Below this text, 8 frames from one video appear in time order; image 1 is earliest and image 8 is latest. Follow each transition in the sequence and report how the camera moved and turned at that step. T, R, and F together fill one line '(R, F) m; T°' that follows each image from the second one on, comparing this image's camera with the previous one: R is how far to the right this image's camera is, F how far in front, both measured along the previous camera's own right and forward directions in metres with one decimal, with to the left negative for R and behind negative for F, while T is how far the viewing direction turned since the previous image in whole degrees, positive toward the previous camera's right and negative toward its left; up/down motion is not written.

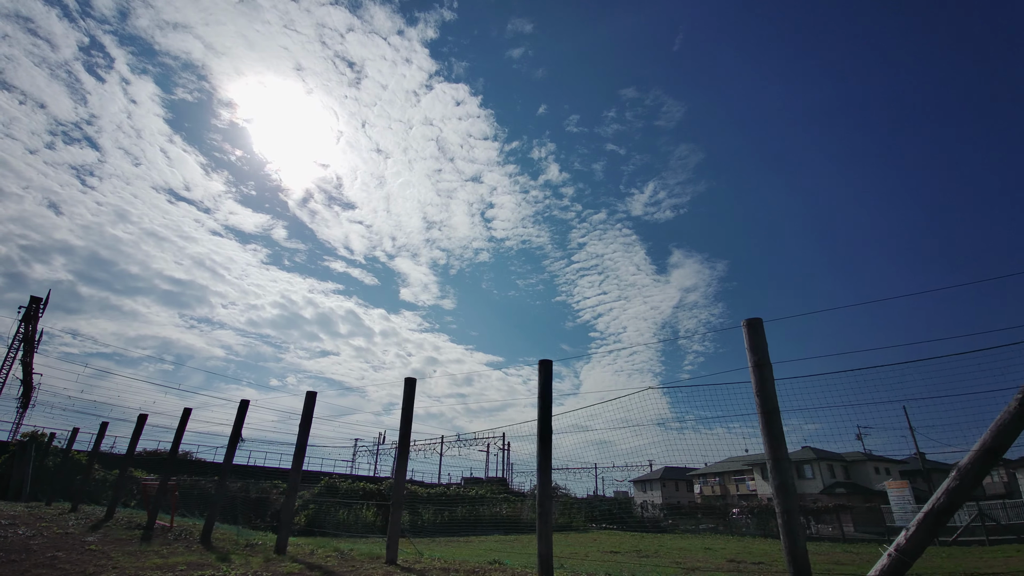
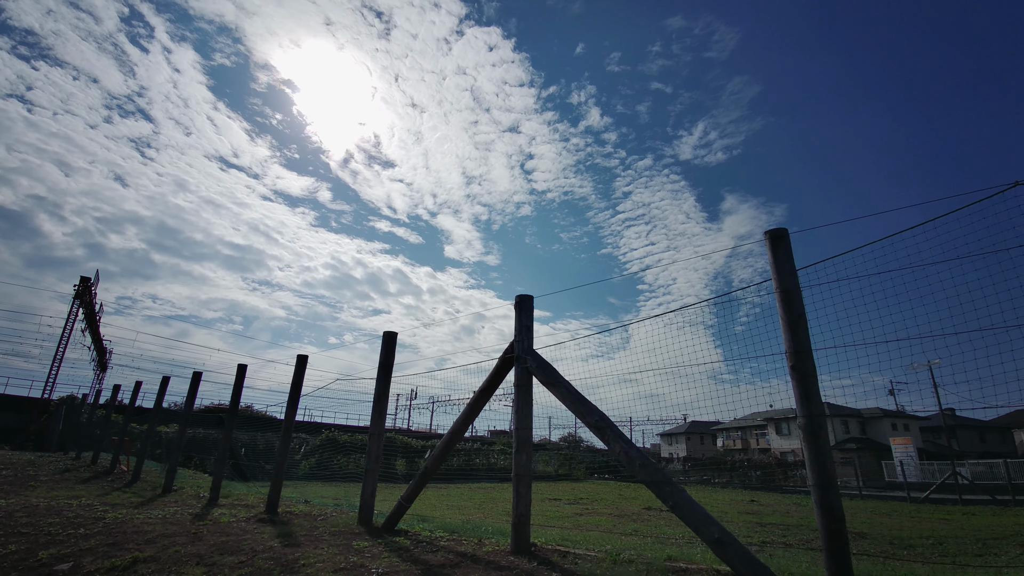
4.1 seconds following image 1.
(+2.9, +2.5) m; -6°
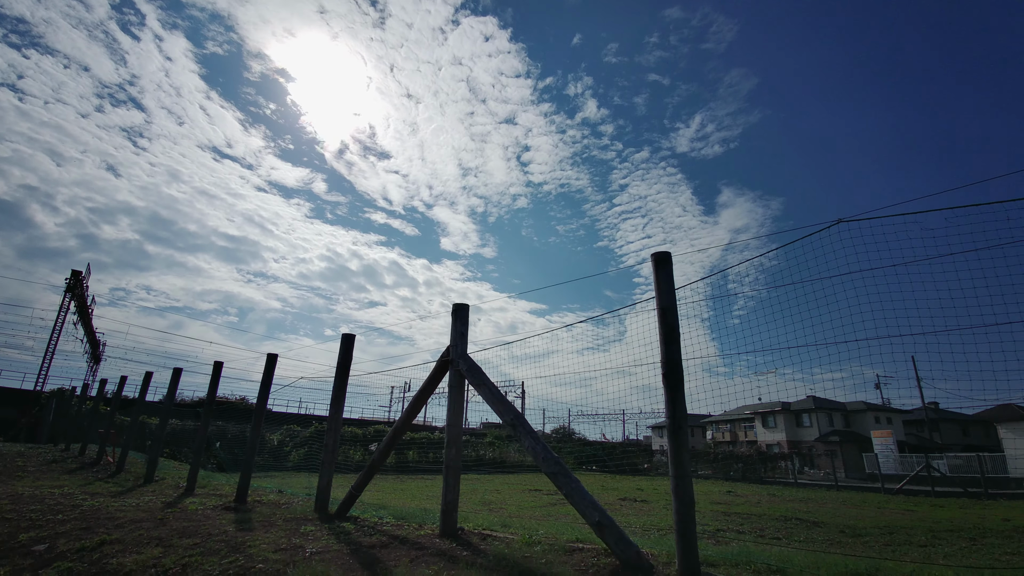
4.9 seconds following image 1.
(+0.4, +0.3) m; 0°
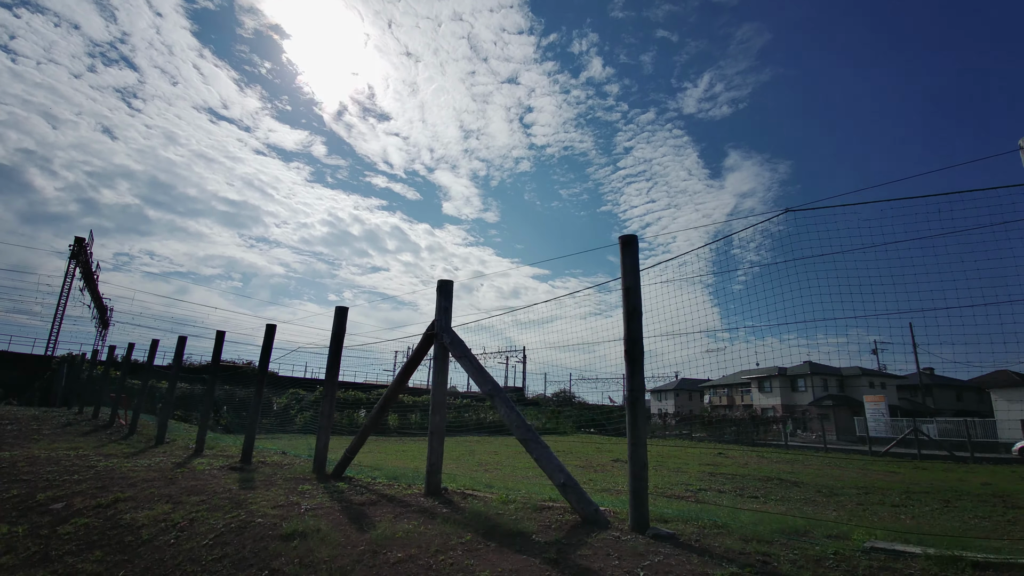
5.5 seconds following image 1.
(+0.3, +0.5) m; 0°
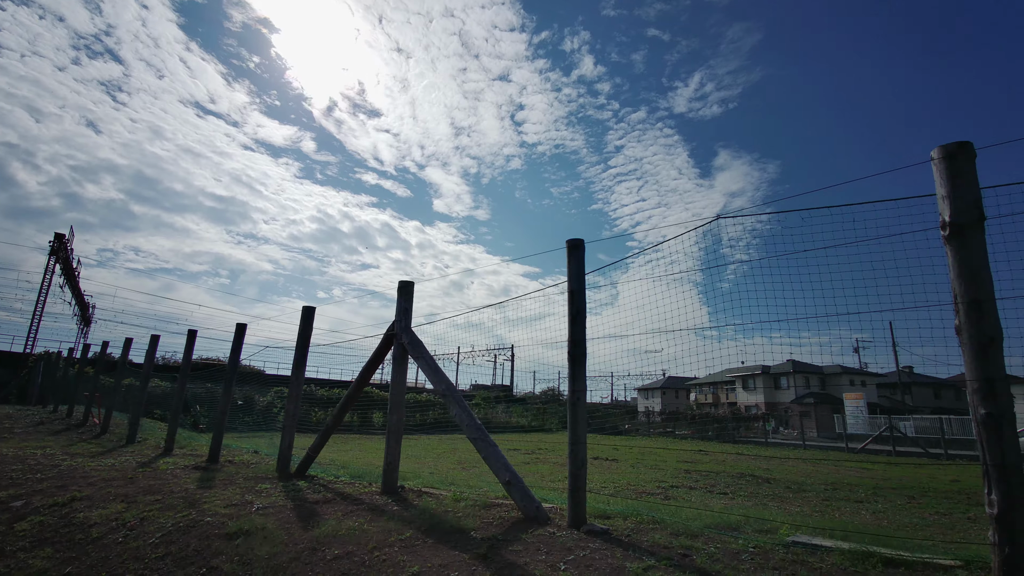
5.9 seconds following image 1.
(+0.2, +0.1) m; +1°
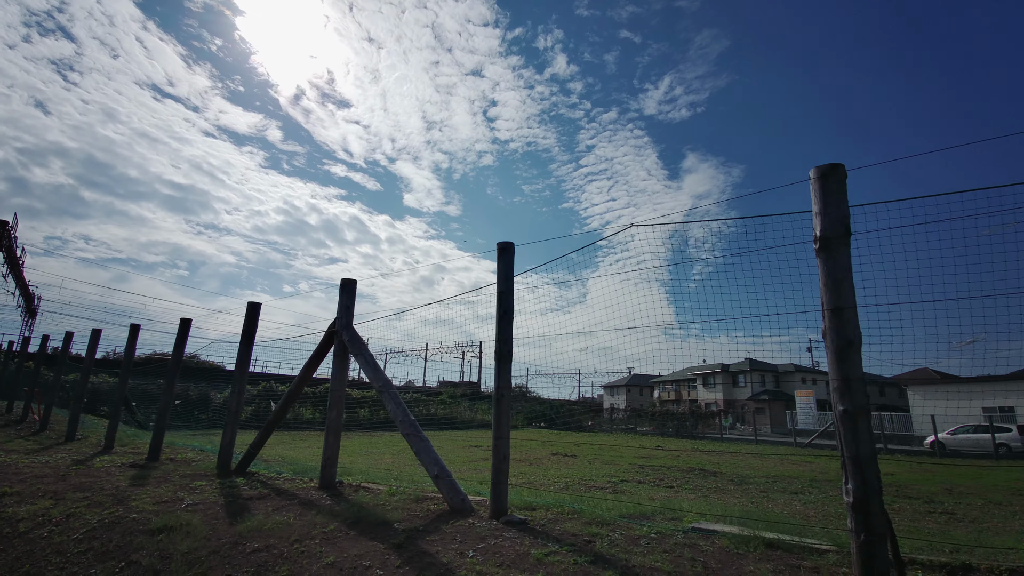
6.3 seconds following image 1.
(+0.2, +0.1) m; +3°
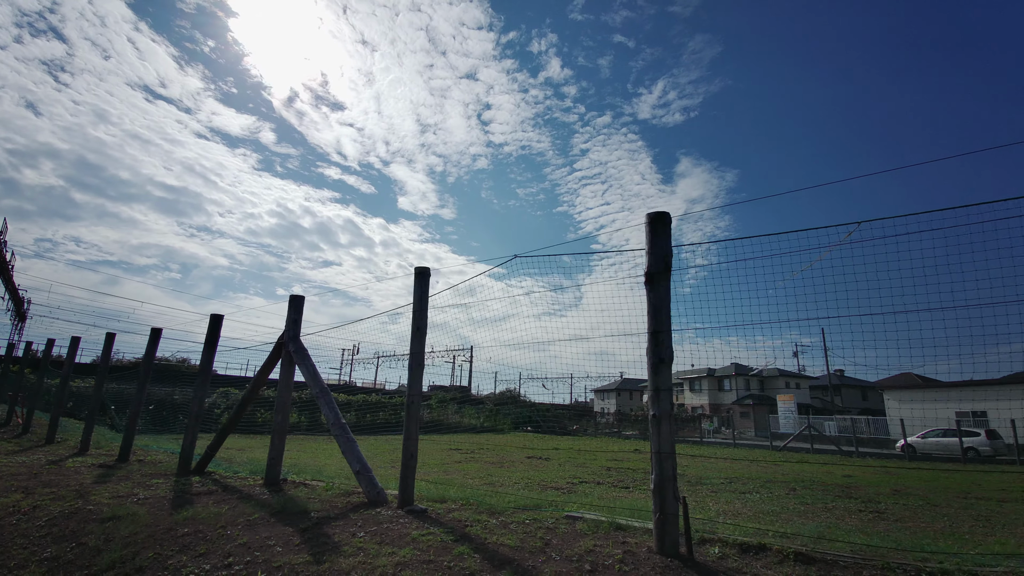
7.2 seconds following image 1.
(+0.4, +0.3) m; +1°
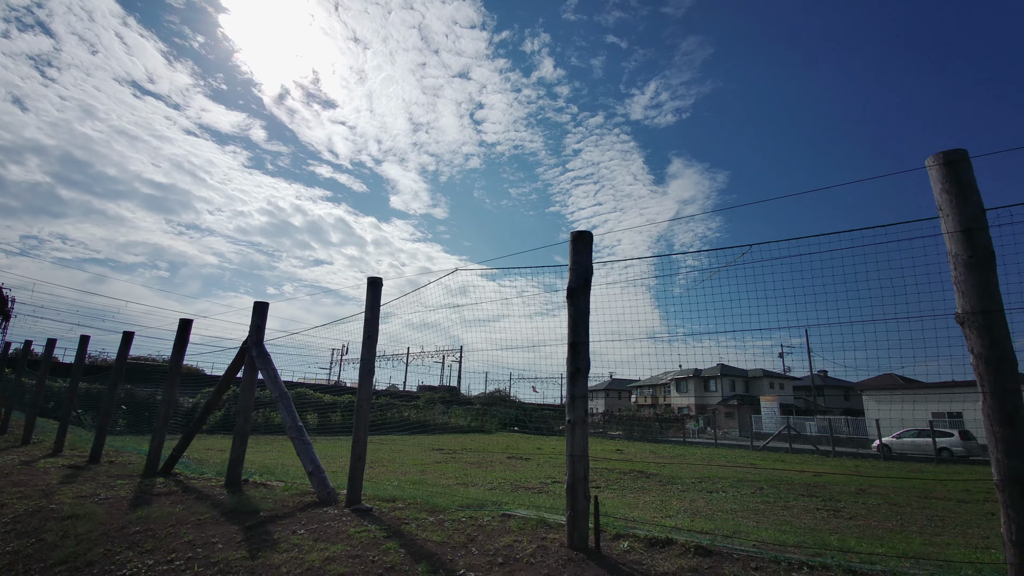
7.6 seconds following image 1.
(+0.2, +0.2) m; +1°
